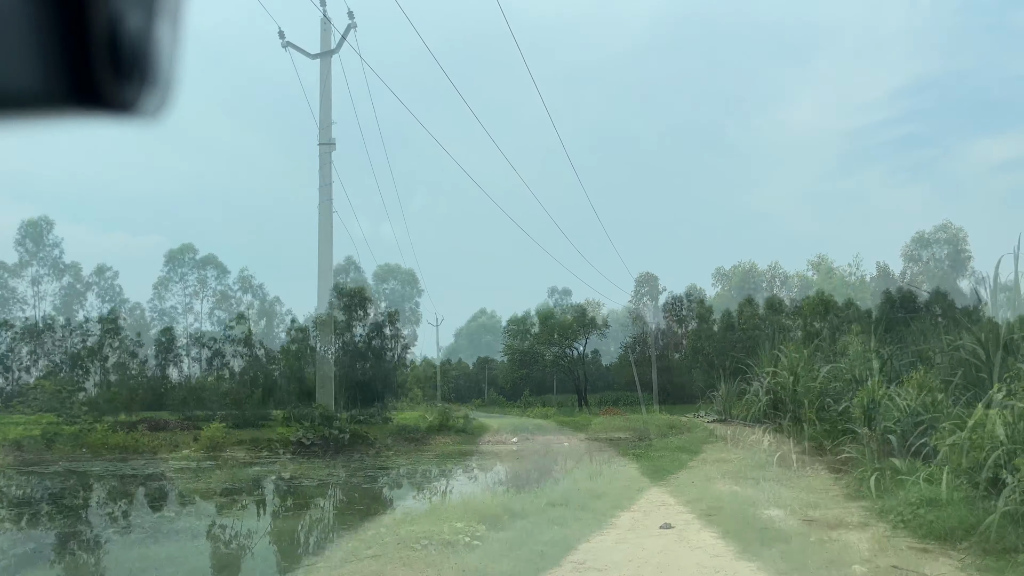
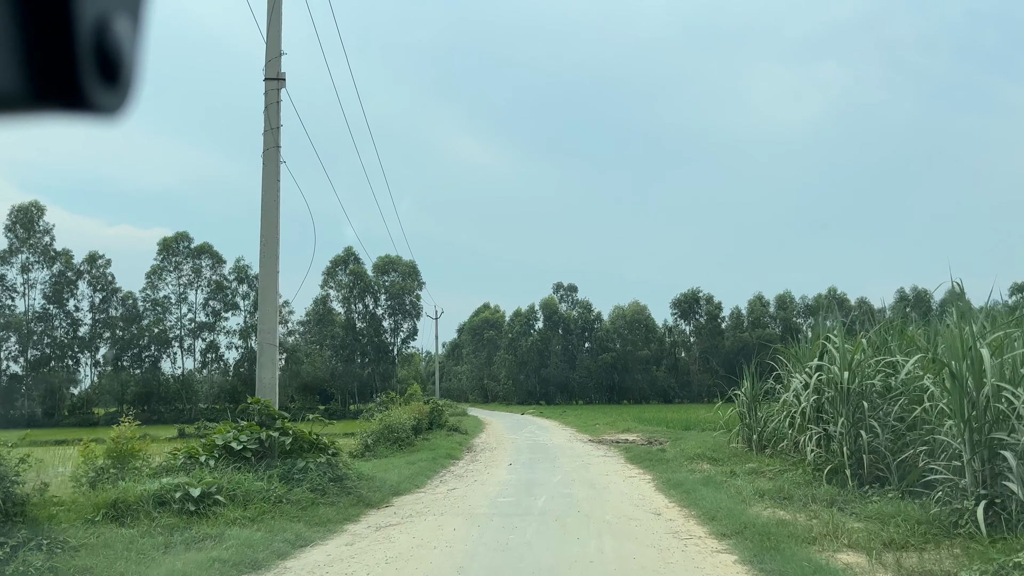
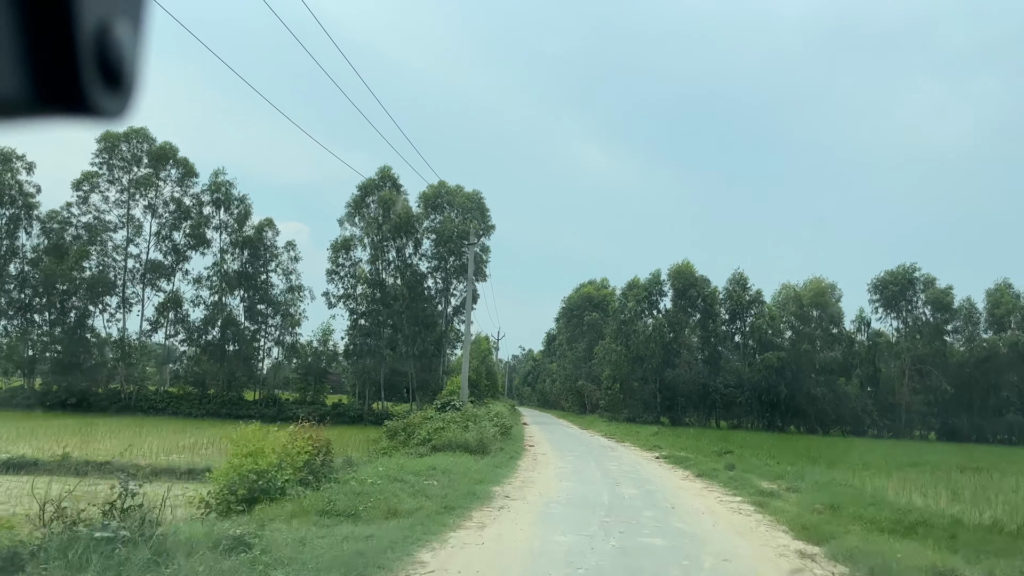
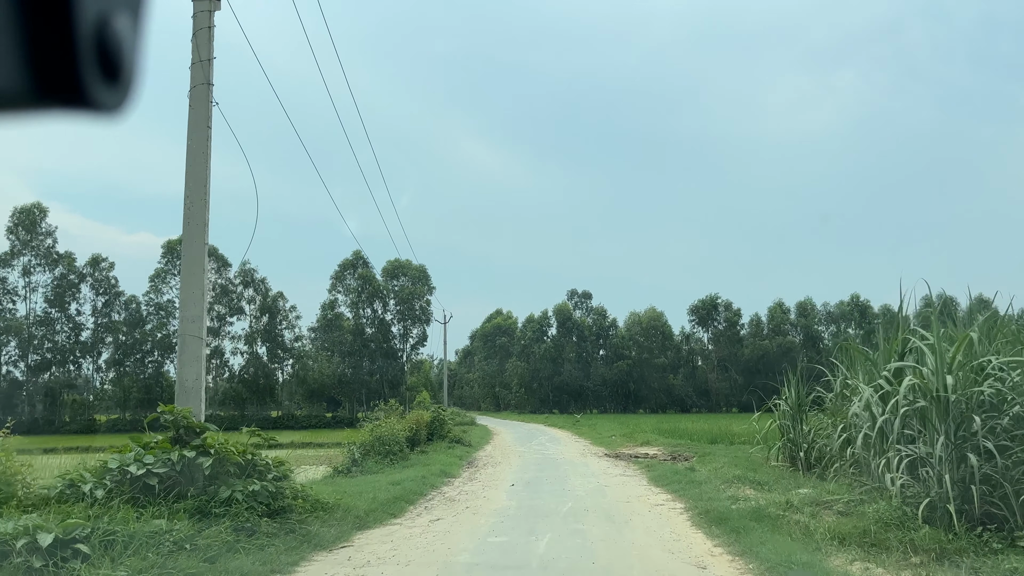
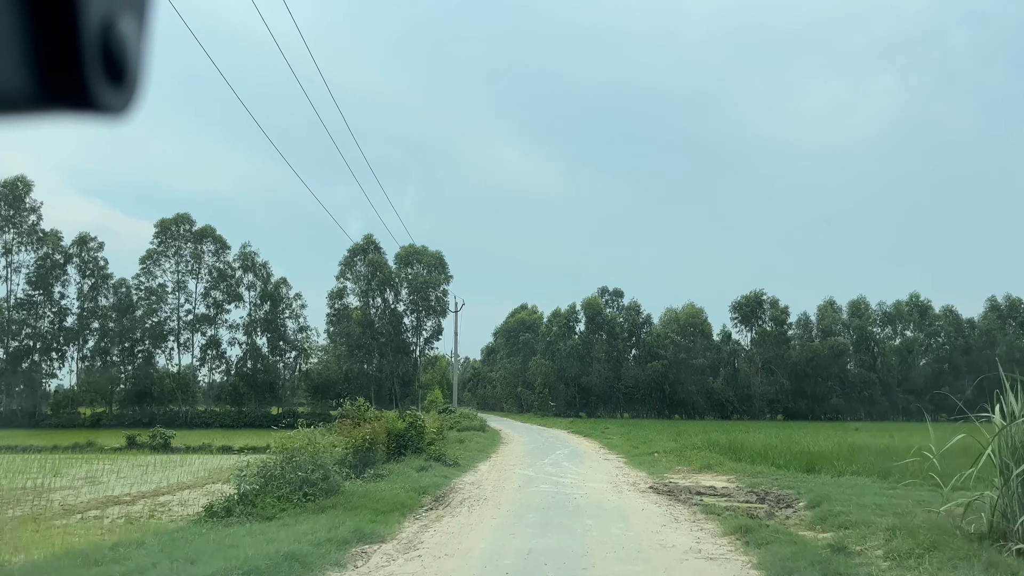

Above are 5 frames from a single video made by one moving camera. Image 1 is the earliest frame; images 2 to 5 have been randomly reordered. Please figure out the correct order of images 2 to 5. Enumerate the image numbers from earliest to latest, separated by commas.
2, 4, 5, 3
